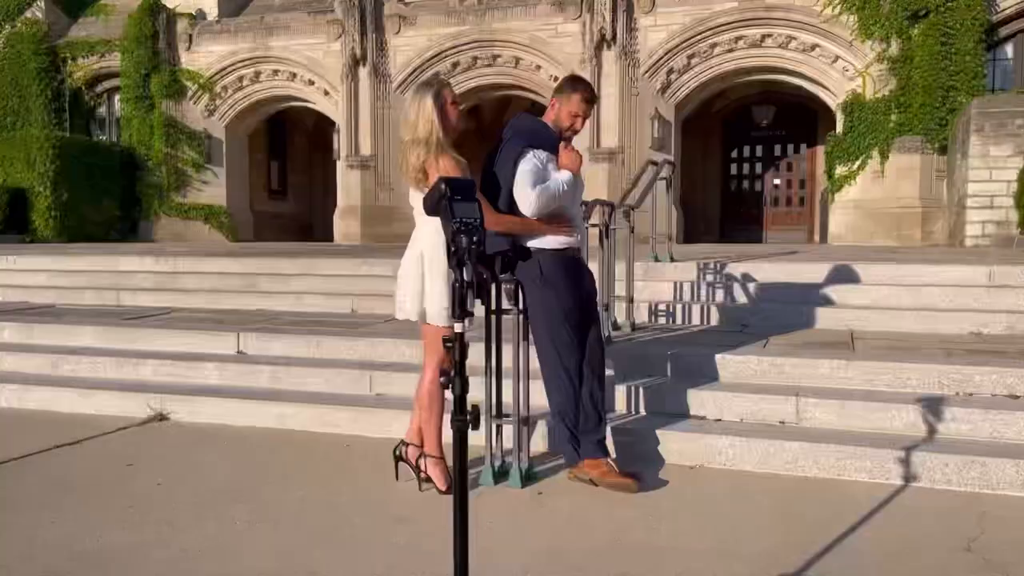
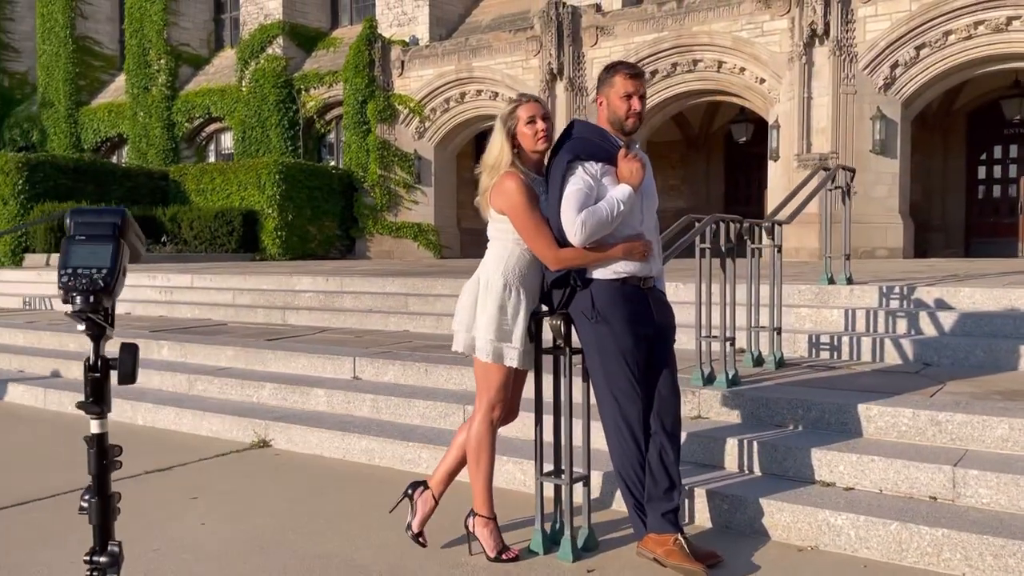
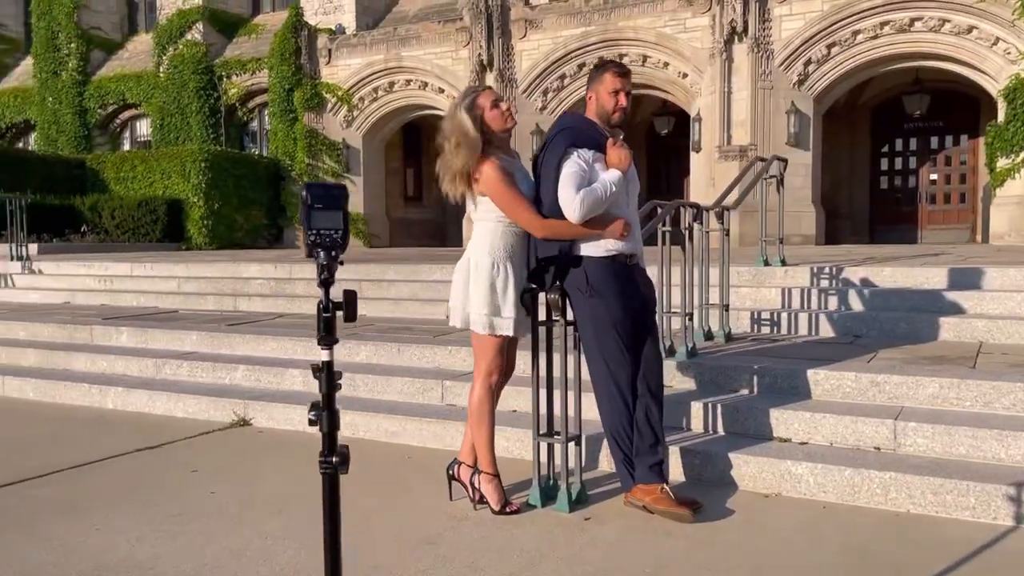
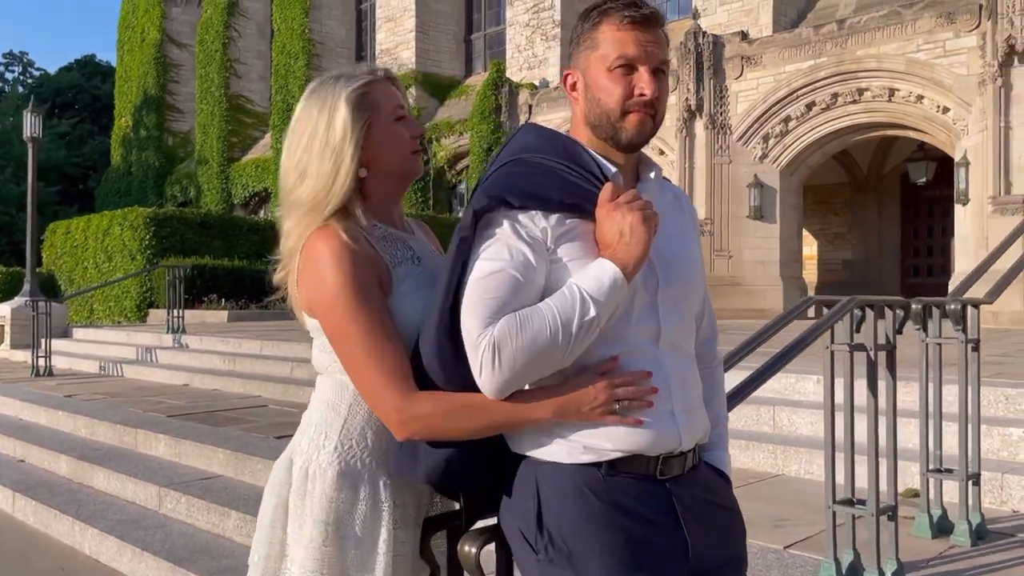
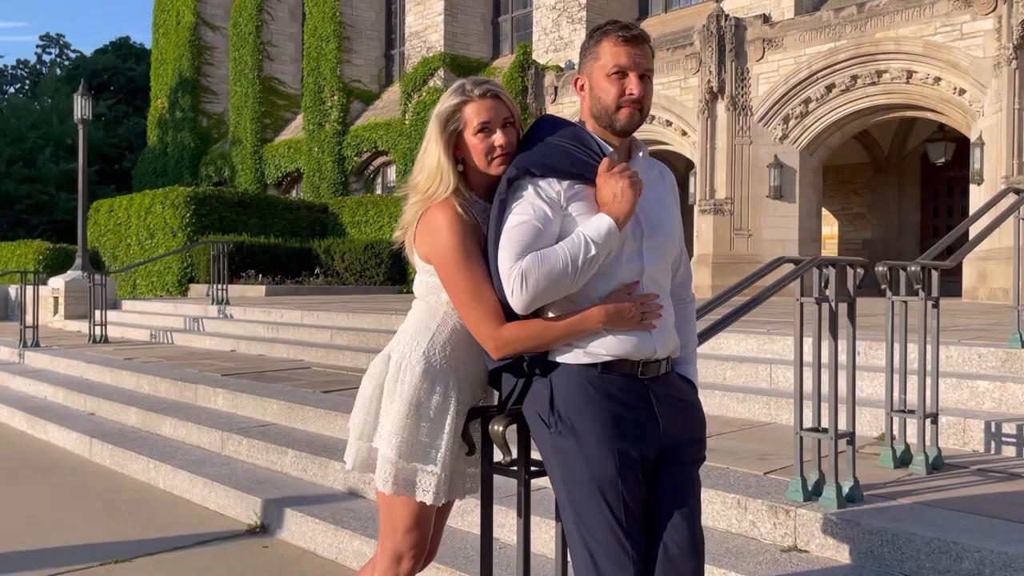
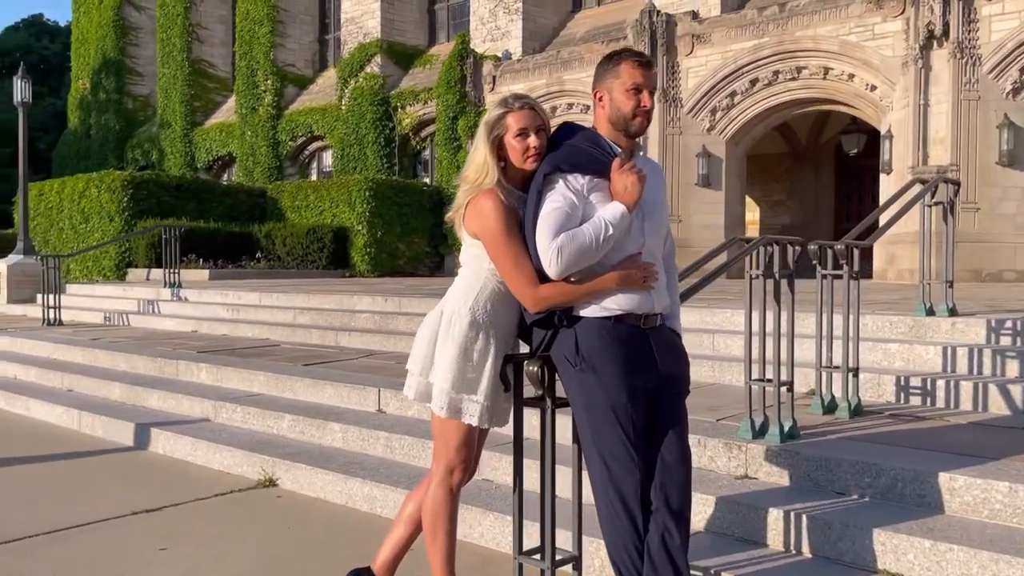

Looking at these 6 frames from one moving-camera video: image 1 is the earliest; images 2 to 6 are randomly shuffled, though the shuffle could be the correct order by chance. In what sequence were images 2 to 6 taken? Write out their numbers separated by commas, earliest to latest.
3, 2, 6, 5, 4
